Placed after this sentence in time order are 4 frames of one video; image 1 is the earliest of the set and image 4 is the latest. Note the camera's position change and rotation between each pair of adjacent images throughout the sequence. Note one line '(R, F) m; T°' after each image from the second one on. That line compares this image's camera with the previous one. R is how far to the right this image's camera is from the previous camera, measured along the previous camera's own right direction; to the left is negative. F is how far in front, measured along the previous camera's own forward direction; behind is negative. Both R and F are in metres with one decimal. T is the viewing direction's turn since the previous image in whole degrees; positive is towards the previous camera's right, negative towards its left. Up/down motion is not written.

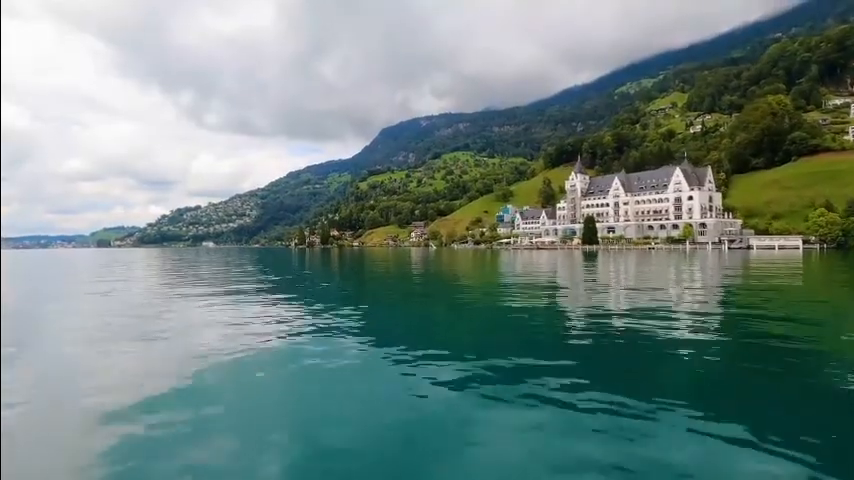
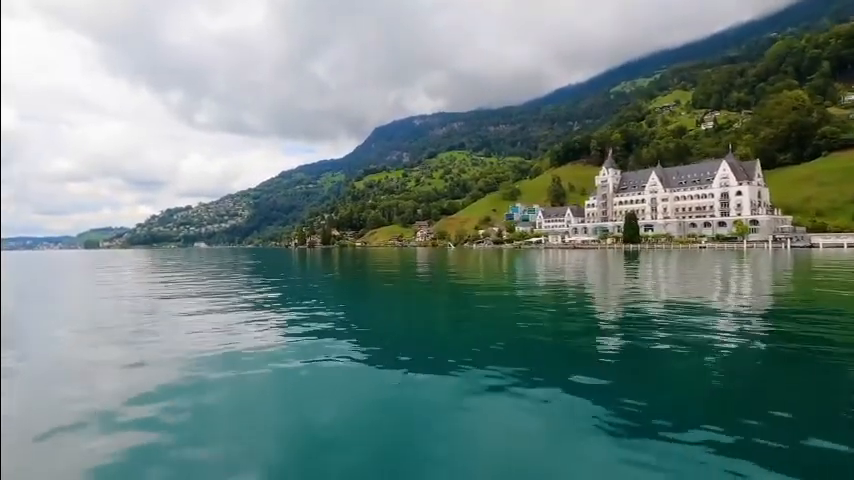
(-3.4, +3.7) m; +1°
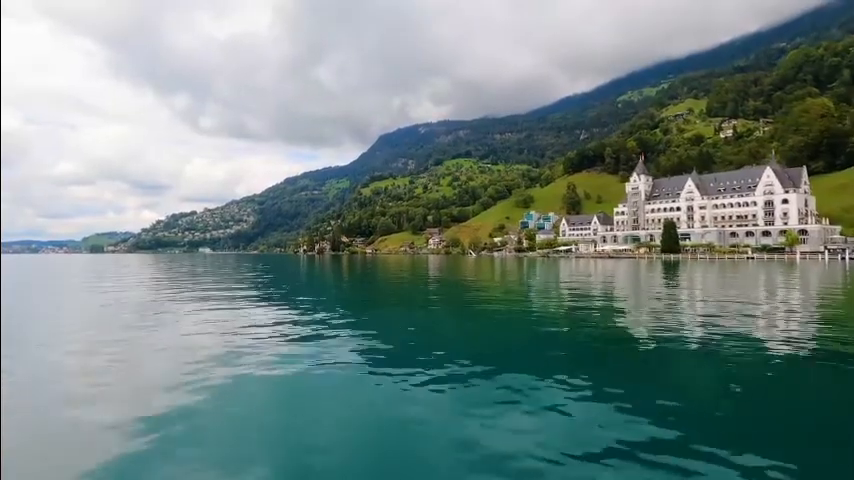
(-2.0, +2.5) m; 0°
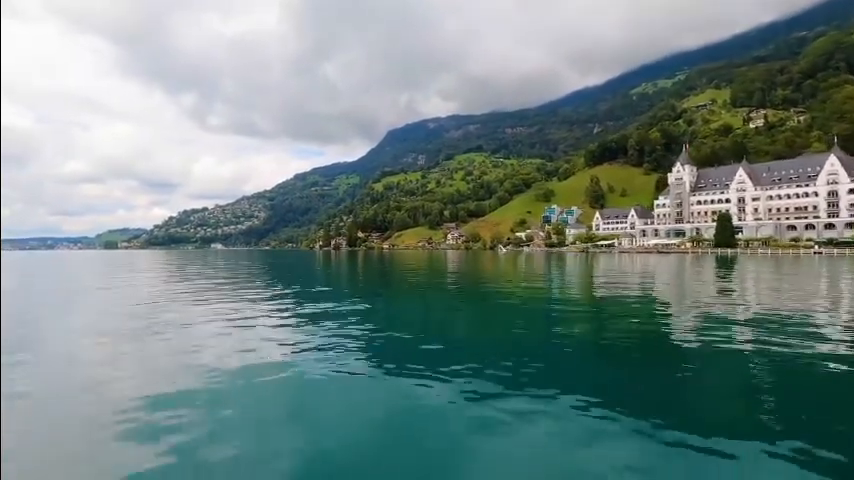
(-1.9, +3.2) m; -1°
